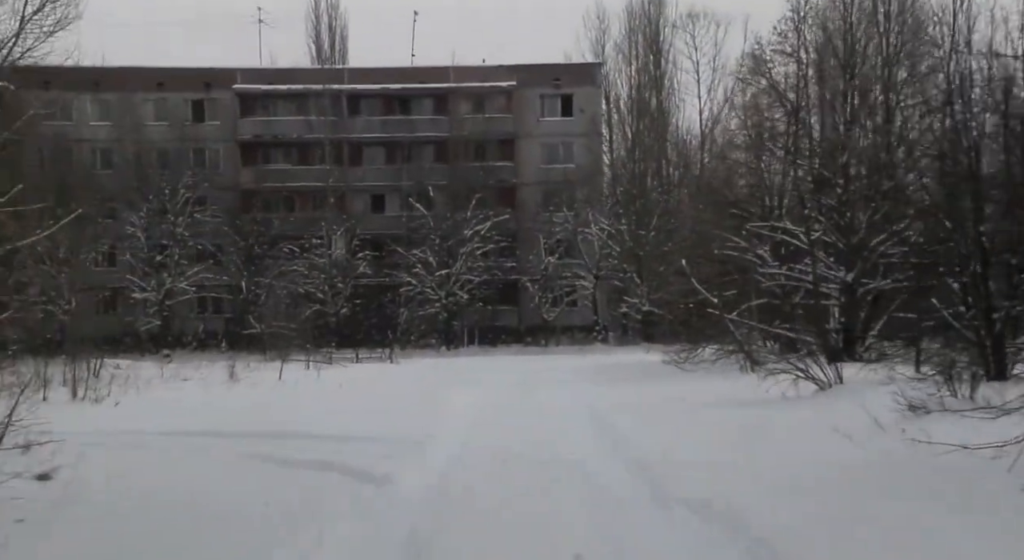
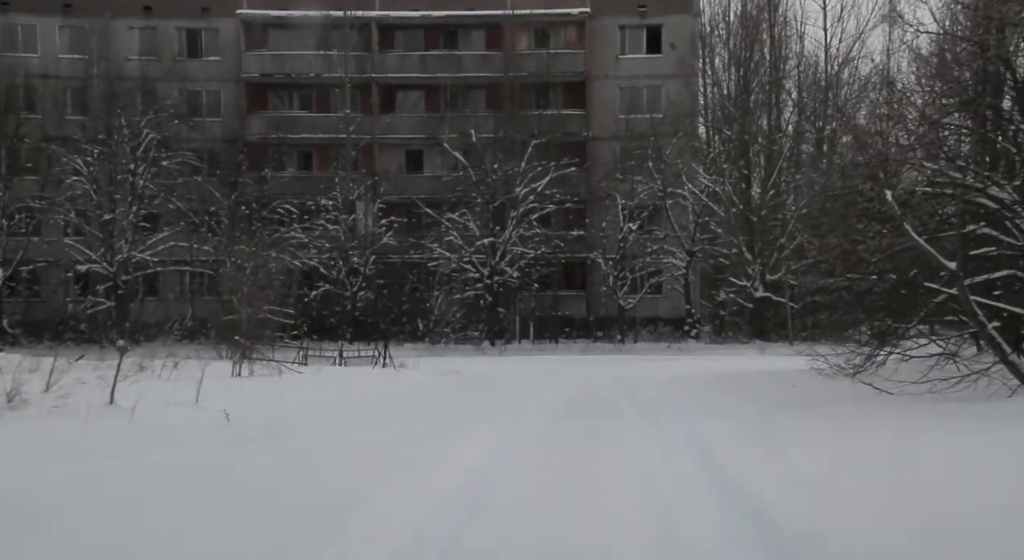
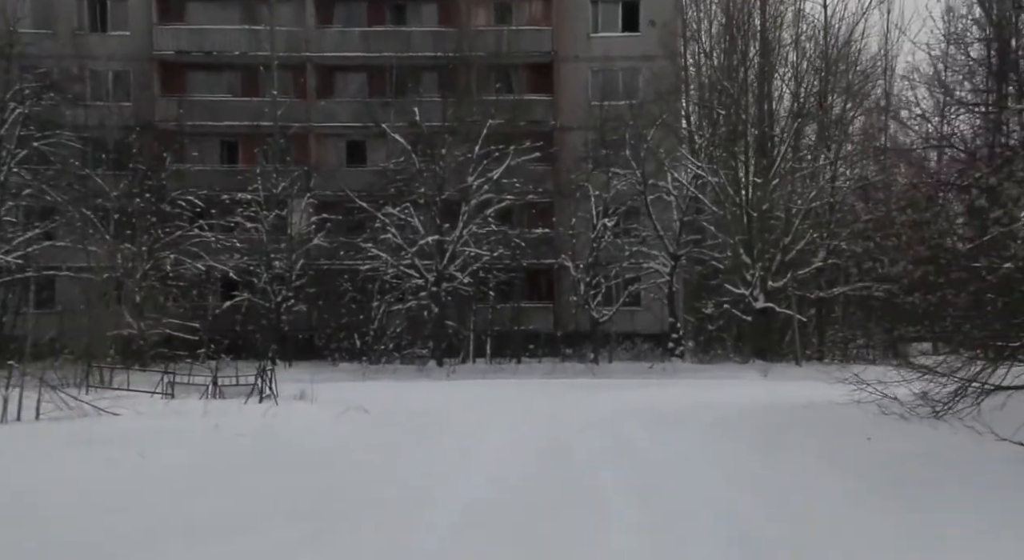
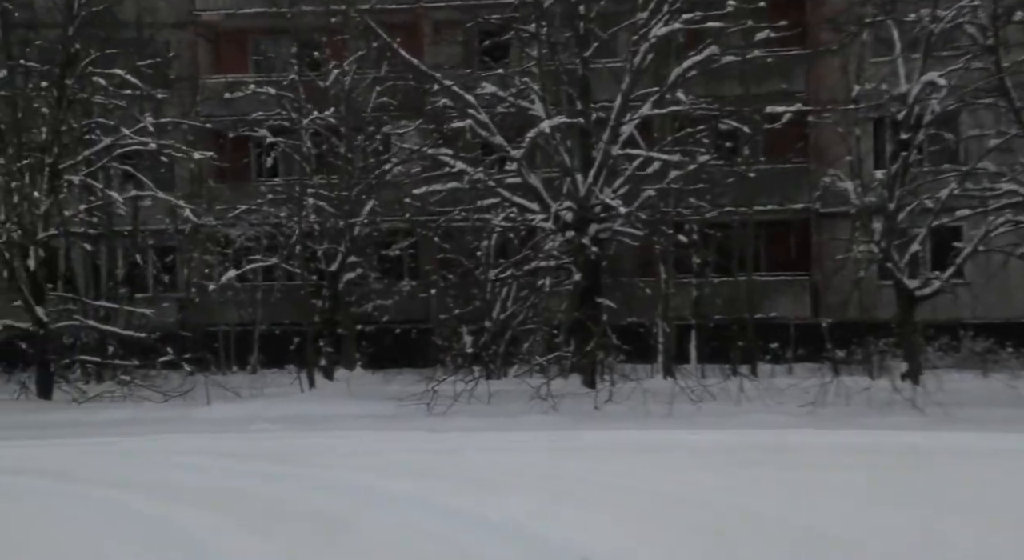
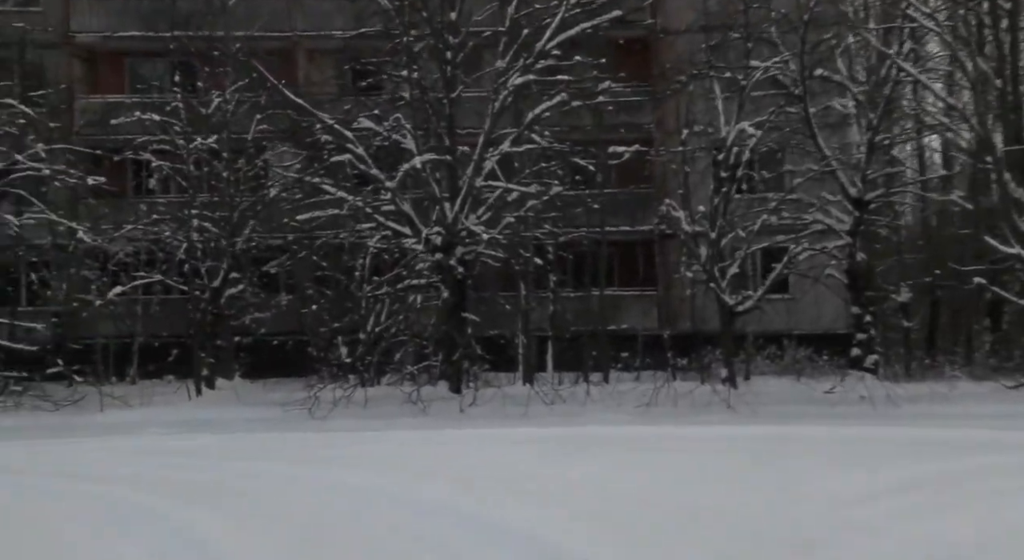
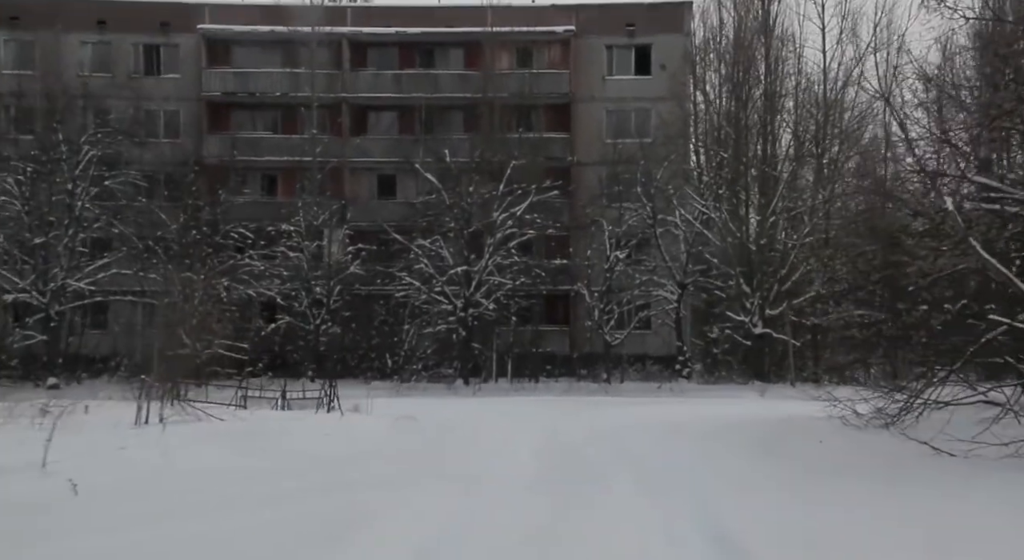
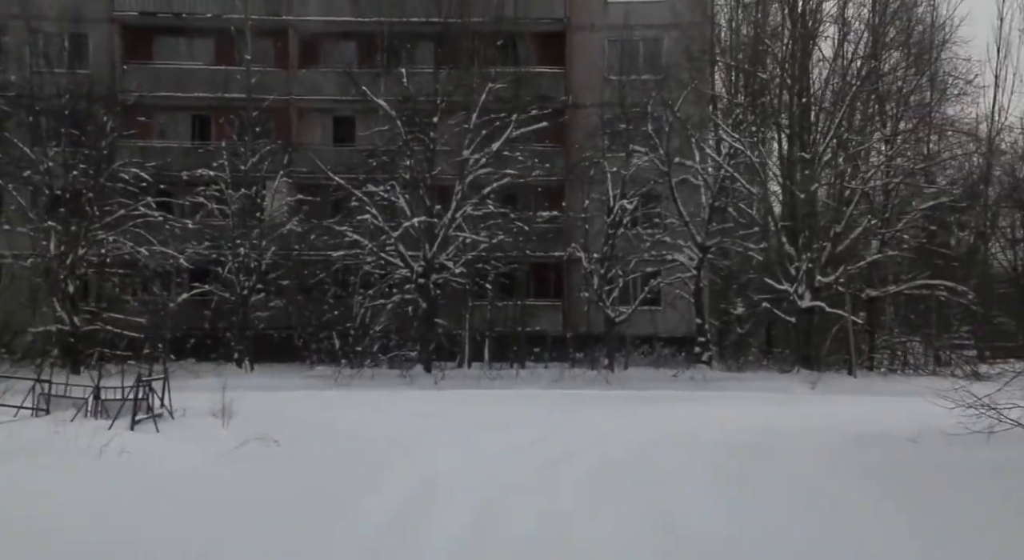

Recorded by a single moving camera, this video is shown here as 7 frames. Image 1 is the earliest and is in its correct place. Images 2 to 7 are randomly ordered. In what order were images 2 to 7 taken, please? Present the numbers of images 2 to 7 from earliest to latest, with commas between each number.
2, 6, 3, 7, 5, 4
